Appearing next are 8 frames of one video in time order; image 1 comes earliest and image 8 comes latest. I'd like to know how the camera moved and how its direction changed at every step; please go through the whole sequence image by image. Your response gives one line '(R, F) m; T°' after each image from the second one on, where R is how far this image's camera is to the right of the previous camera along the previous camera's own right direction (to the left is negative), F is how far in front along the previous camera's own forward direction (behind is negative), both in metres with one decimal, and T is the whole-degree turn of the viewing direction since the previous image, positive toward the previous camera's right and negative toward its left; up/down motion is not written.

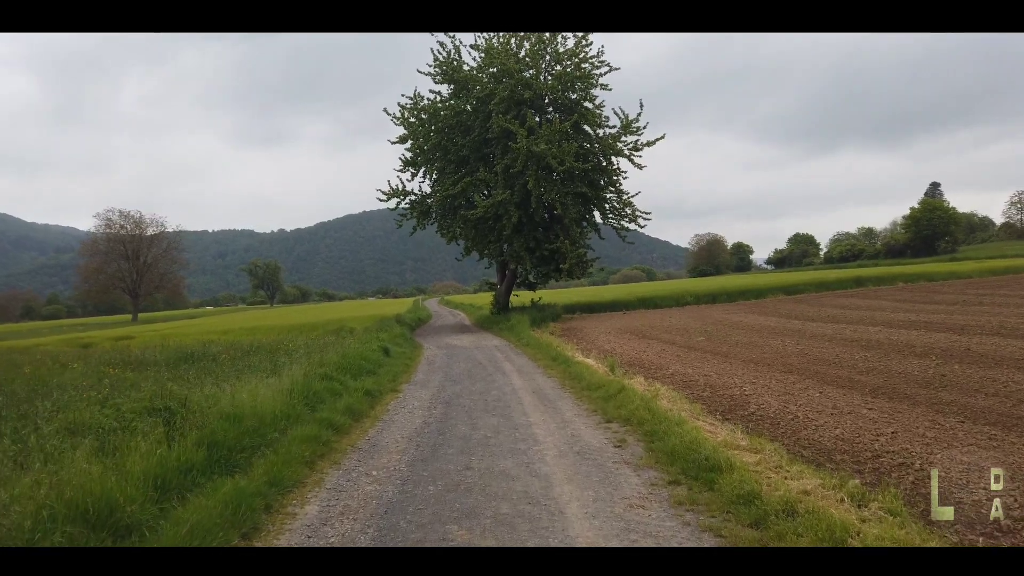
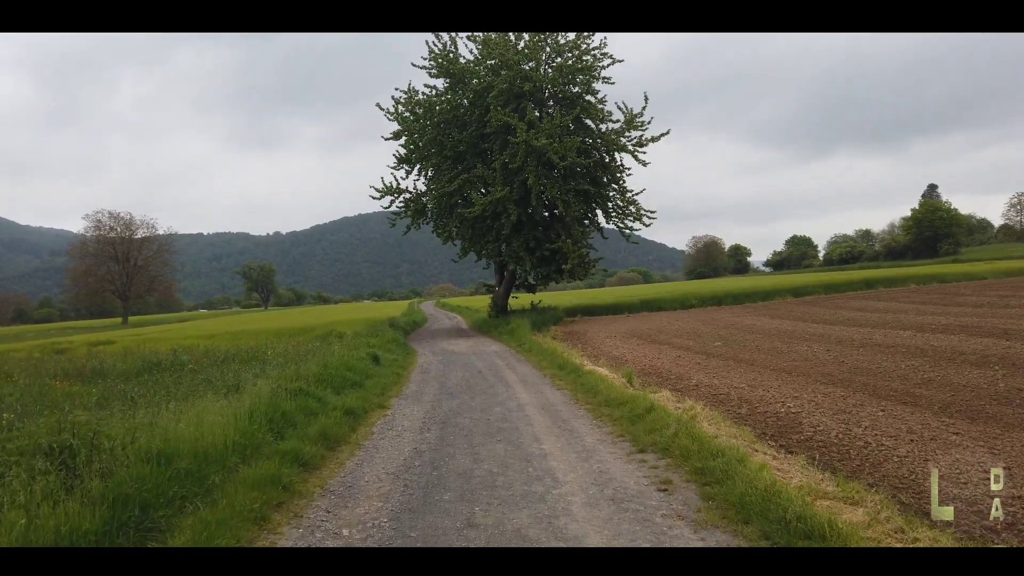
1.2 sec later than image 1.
(-0.2, +1.5) m; 0°
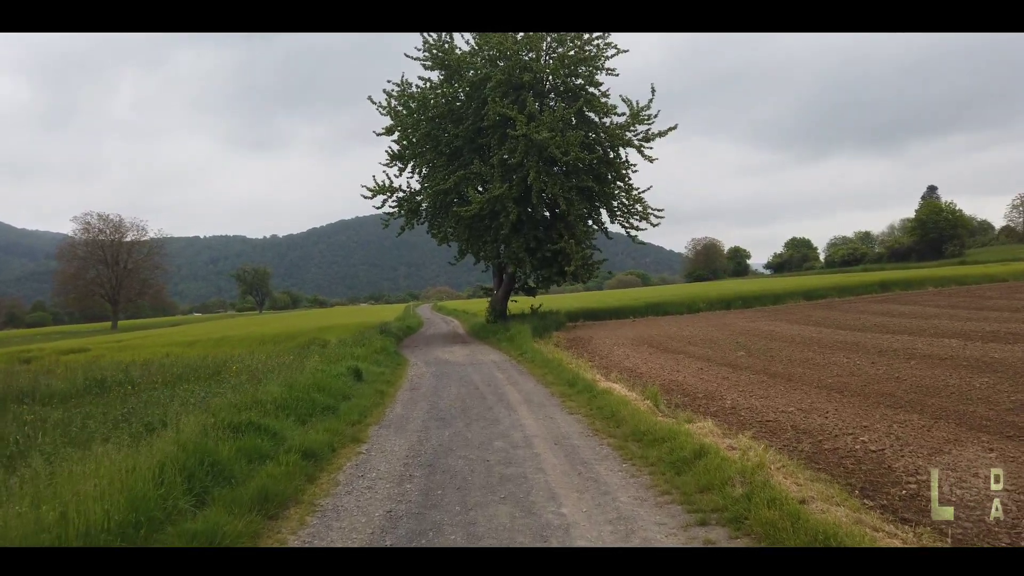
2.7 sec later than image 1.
(-0.1, +1.9) m; 0°
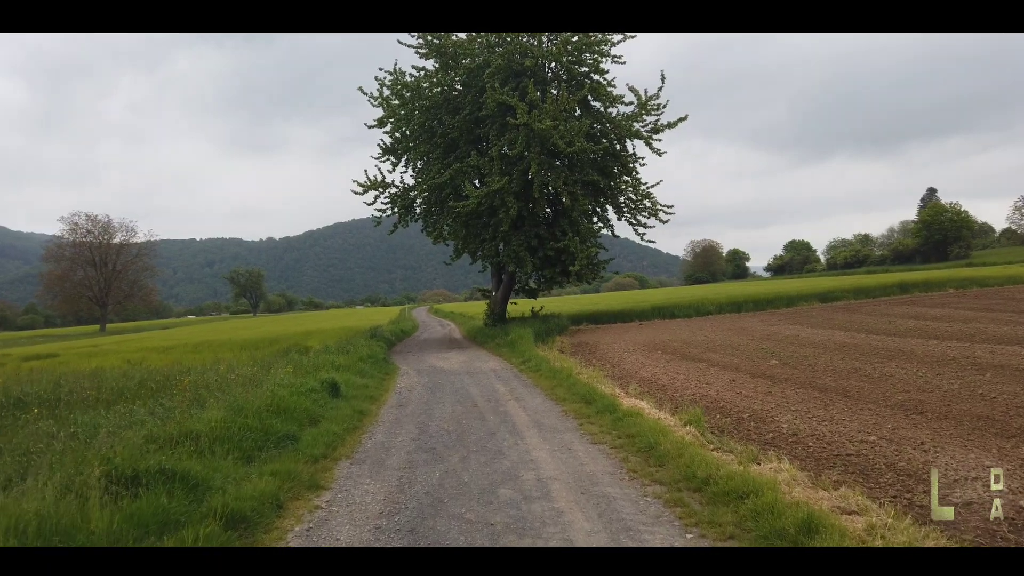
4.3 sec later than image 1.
(-0.2, +2.0) m; 0°
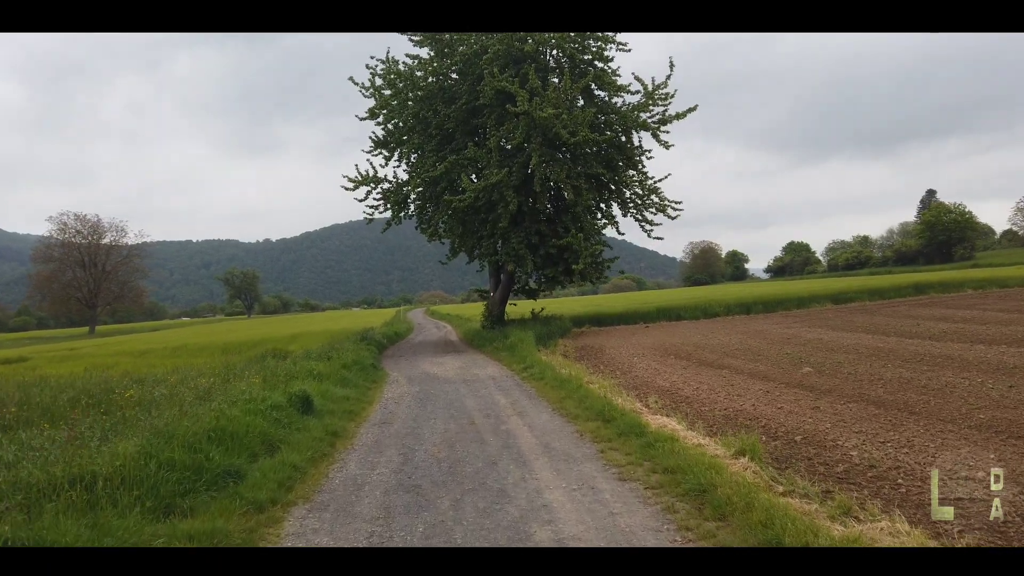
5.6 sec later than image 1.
(-0.1, +1.7) m; 0°
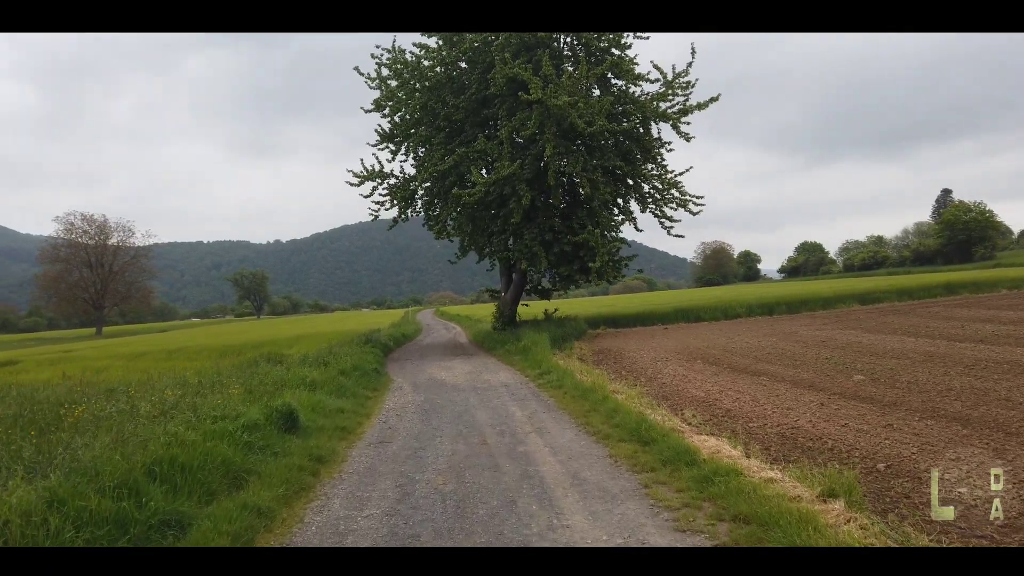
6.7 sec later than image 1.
(-0.2, +1.4) m; -1°
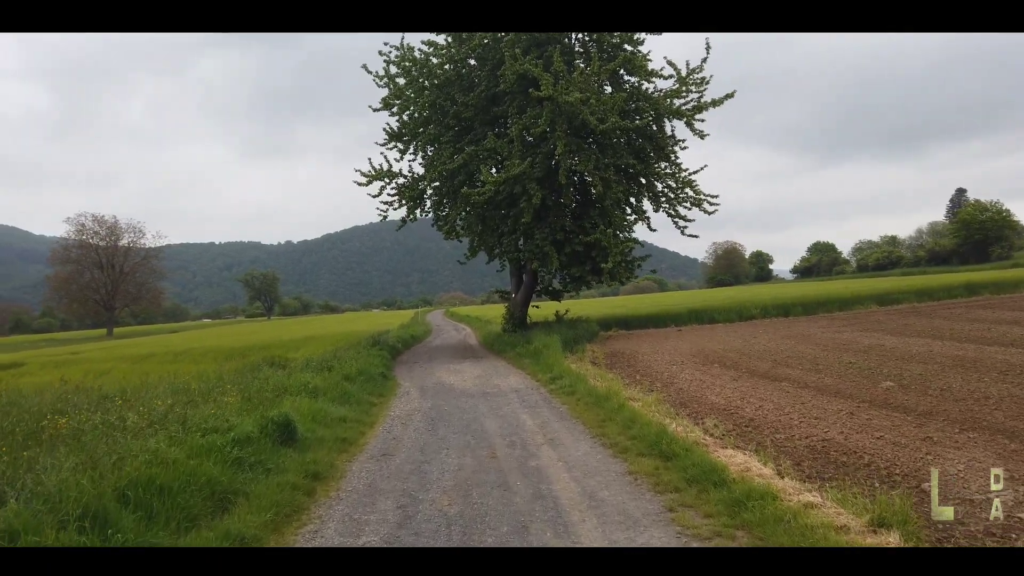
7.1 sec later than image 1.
(0.0, +0.5) m; -1°
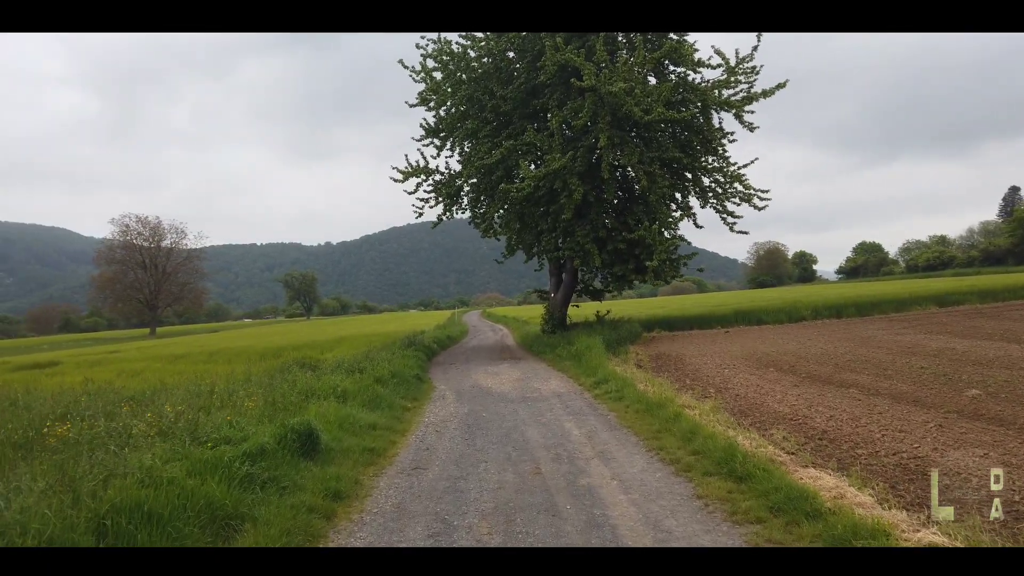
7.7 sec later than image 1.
(-0.2, +0.8) m; -4°
